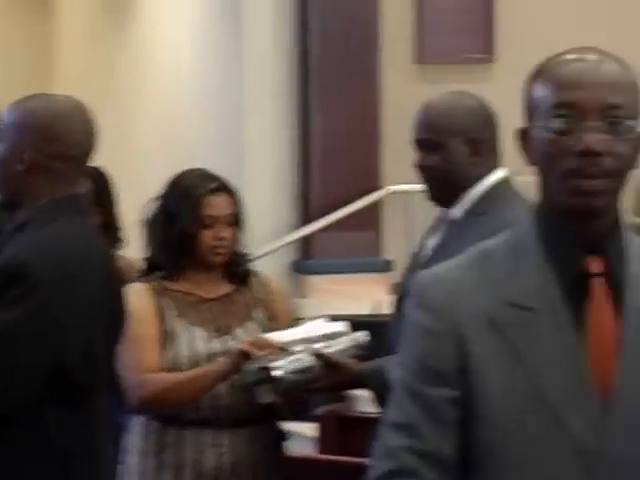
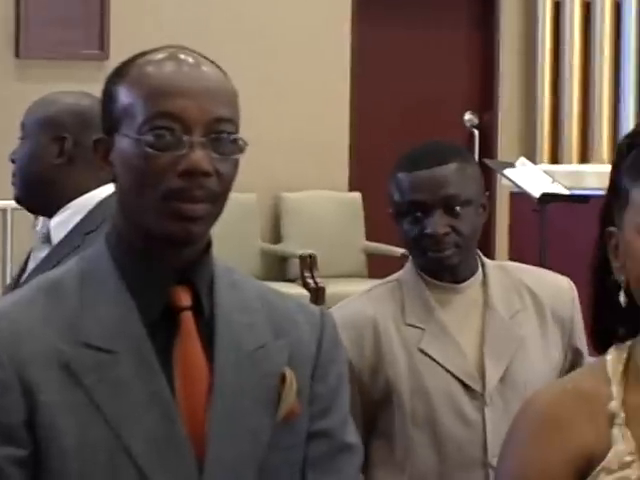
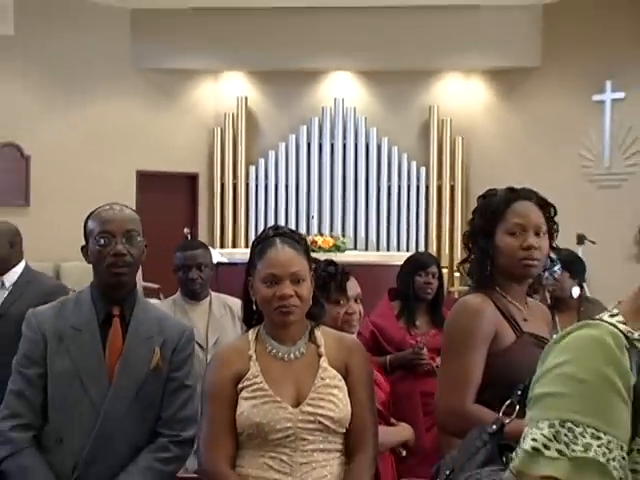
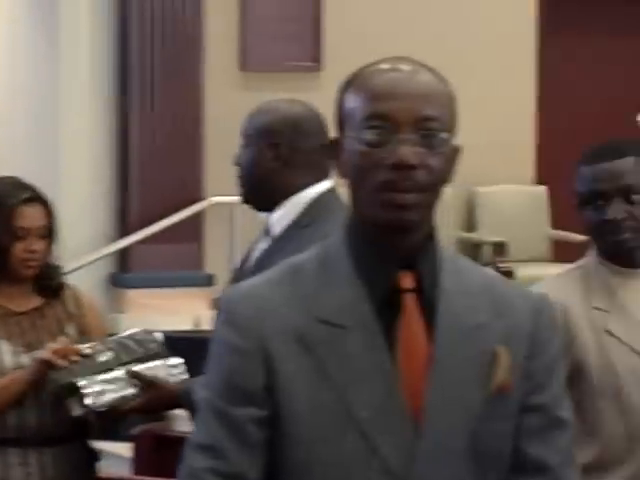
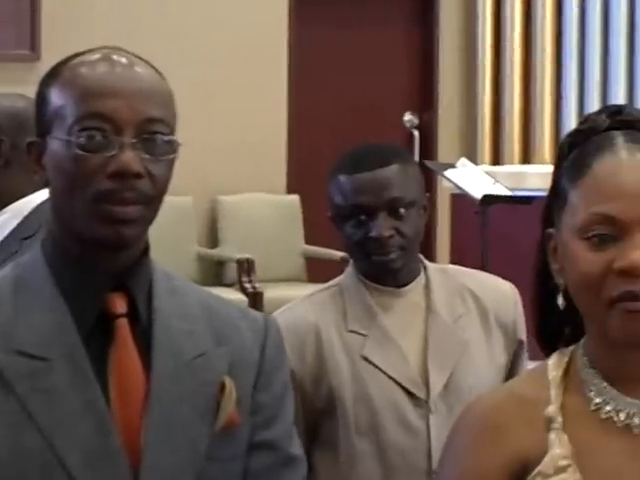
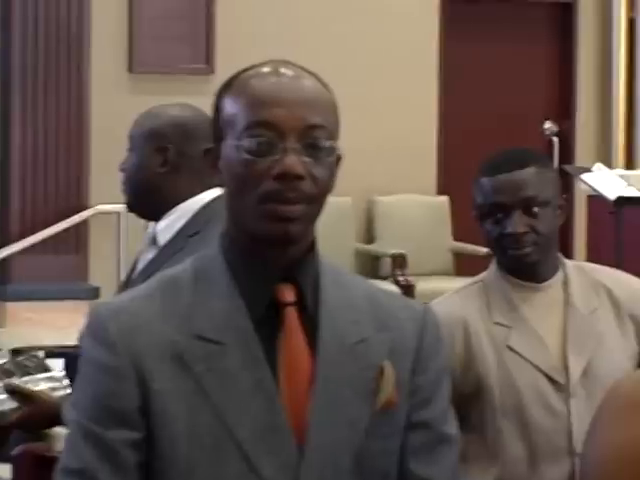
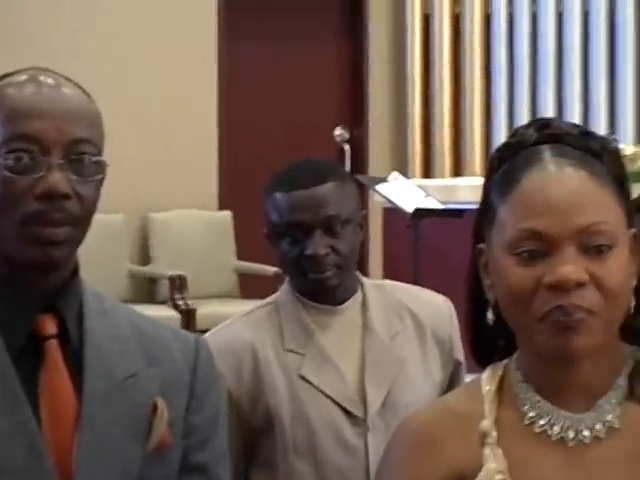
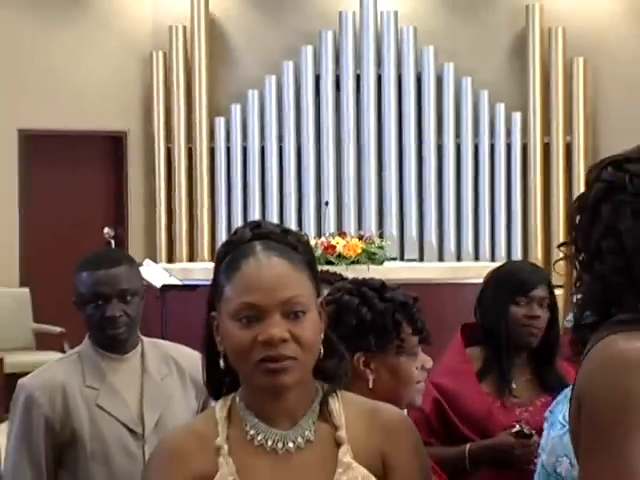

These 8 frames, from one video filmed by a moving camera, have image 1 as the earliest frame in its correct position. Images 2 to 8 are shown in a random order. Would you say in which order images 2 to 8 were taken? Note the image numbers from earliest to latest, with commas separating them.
4, 6, 2, 5, 7, 8, 3
